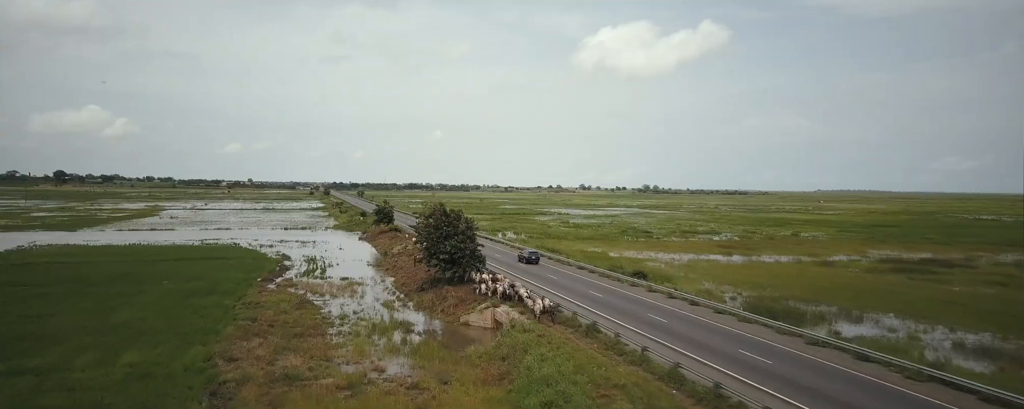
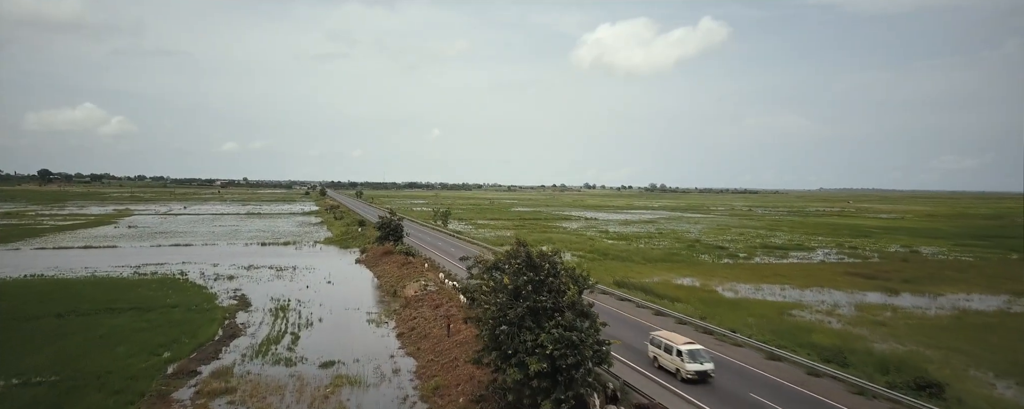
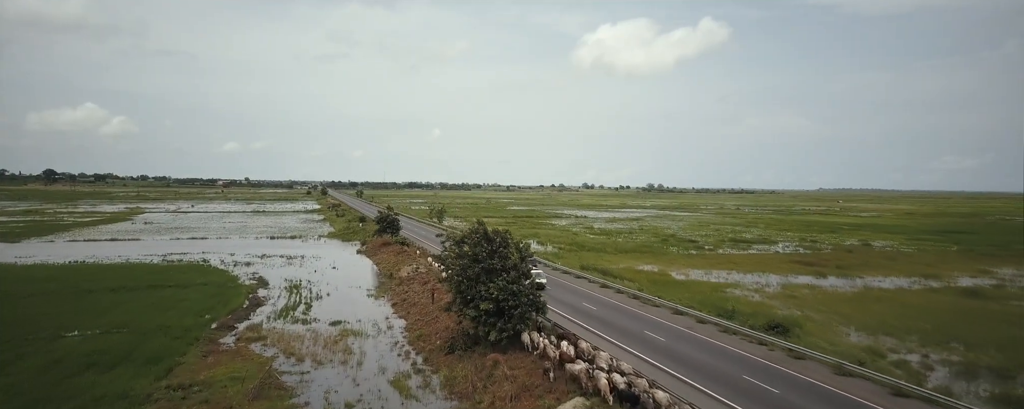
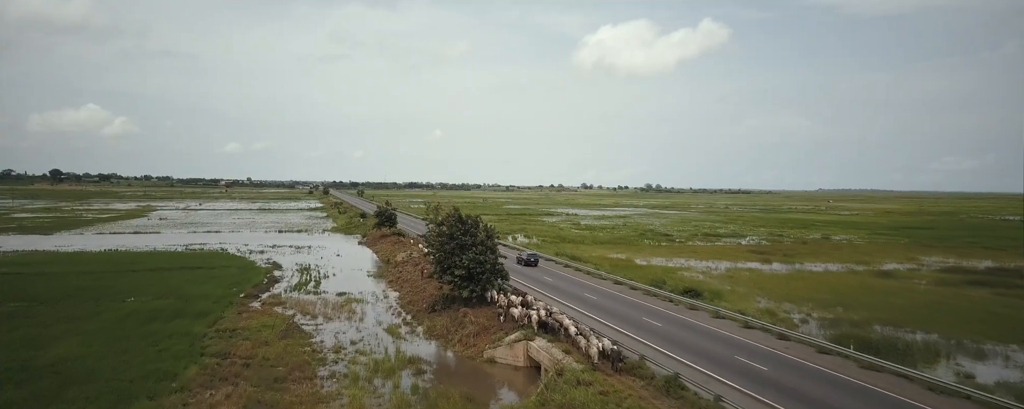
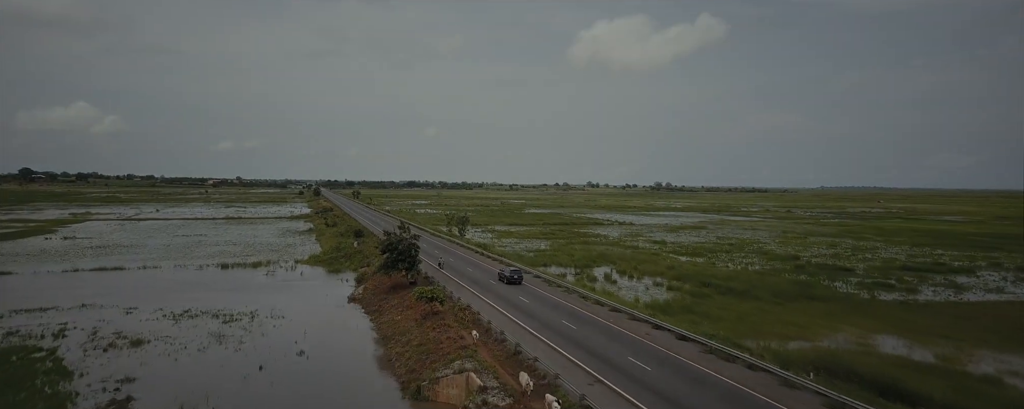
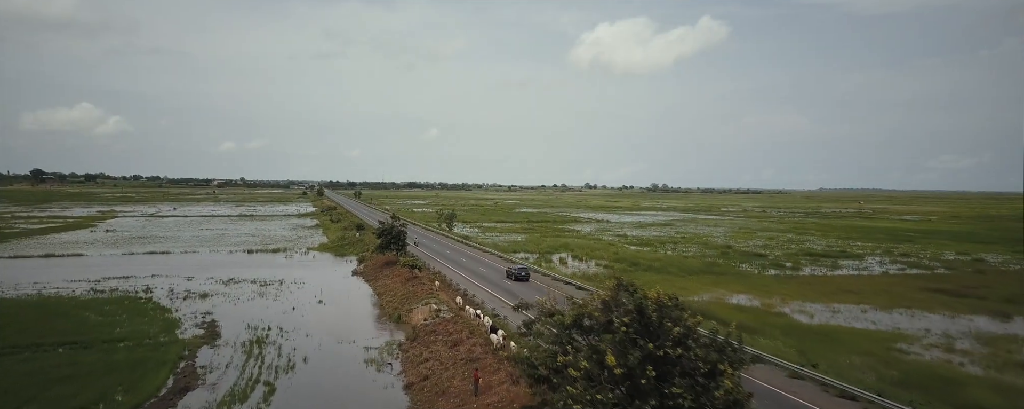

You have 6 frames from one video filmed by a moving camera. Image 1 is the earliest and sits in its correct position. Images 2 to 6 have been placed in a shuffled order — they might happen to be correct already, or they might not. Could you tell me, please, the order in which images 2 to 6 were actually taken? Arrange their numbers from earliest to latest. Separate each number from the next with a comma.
4, 3, 2, 6, 5
